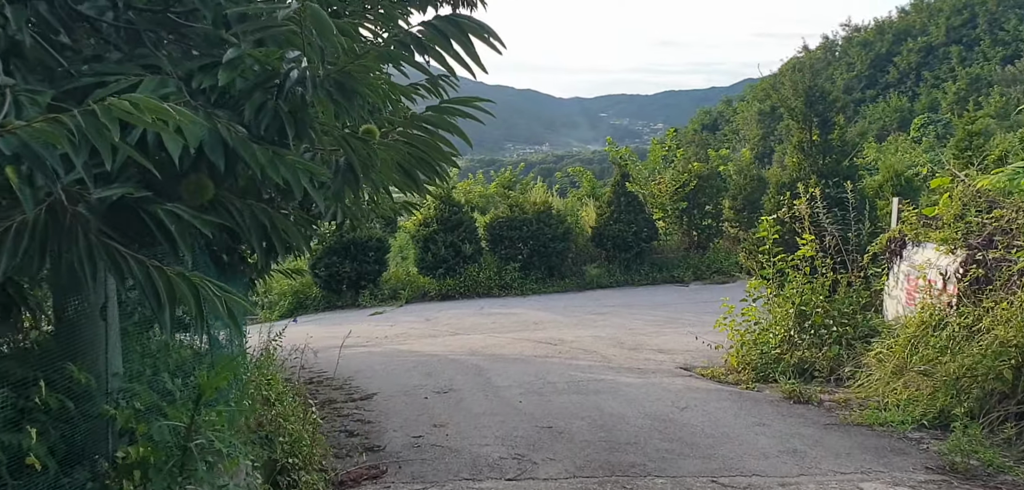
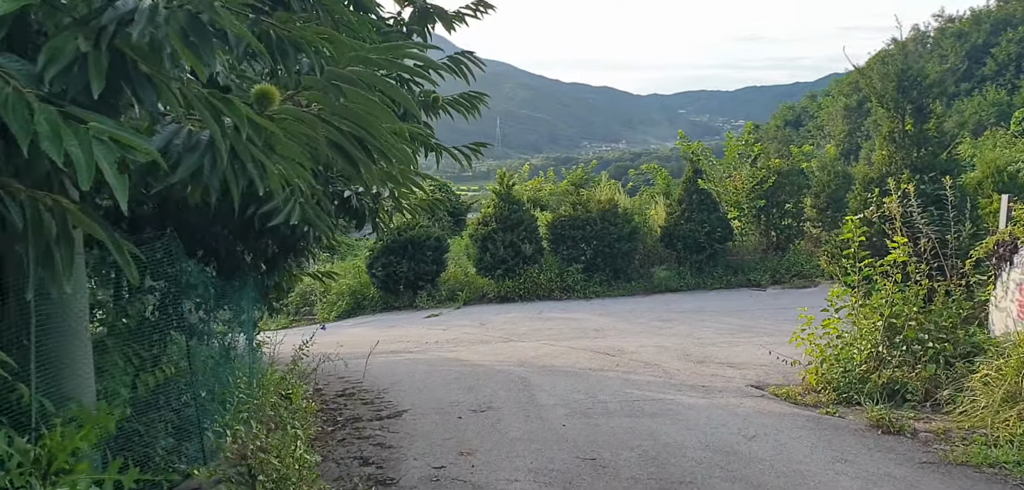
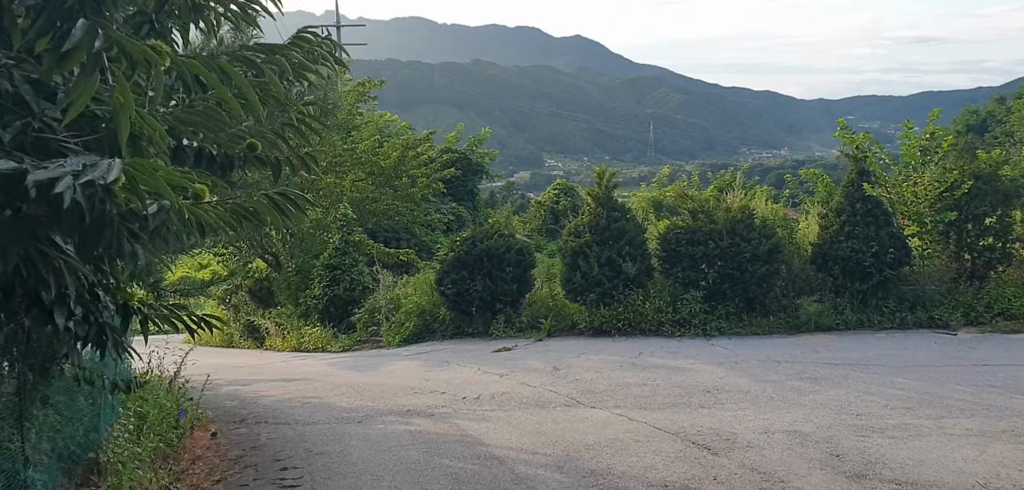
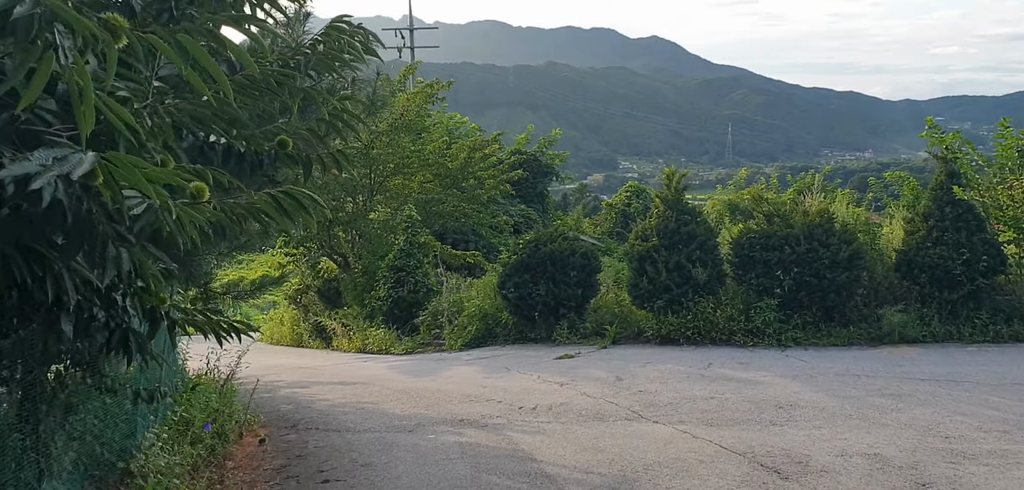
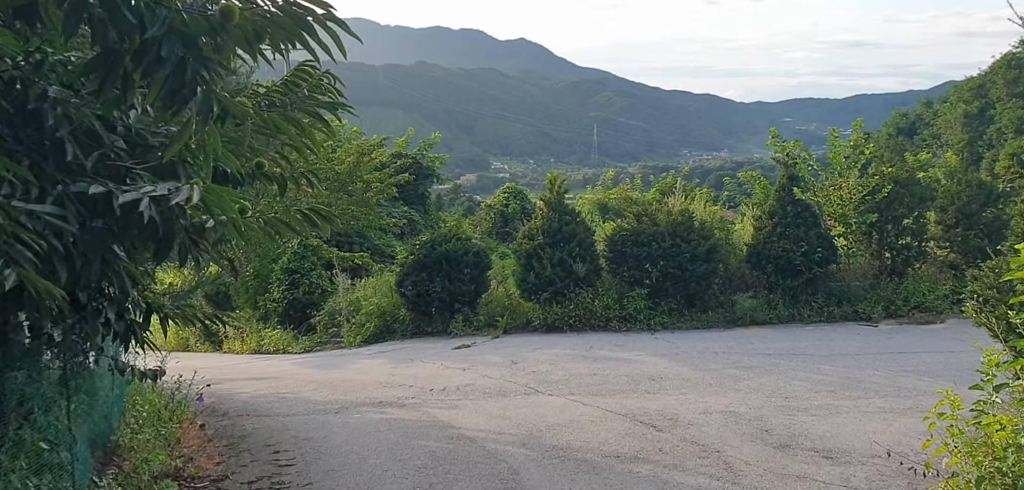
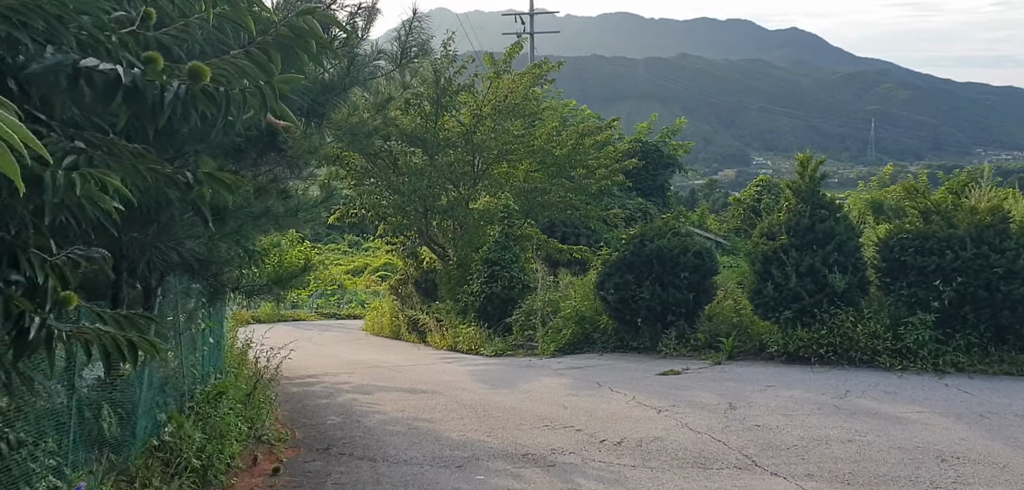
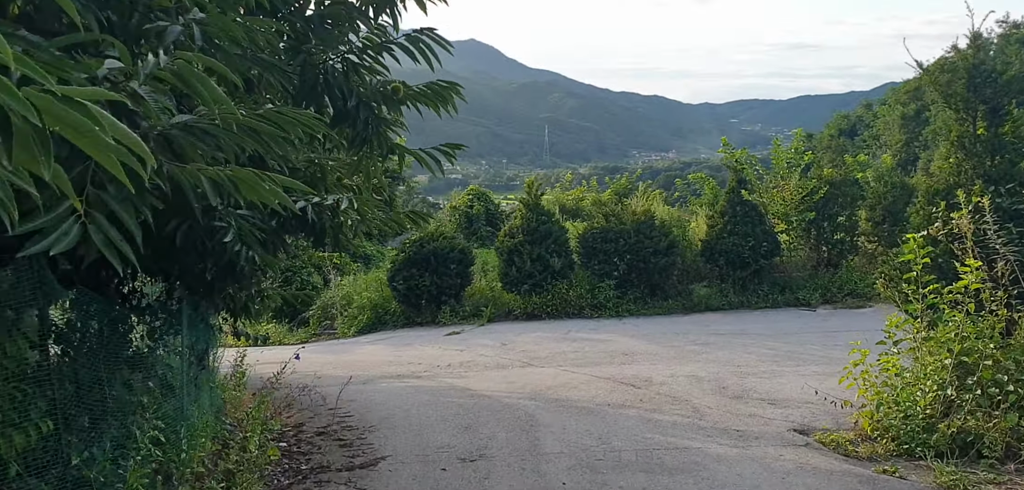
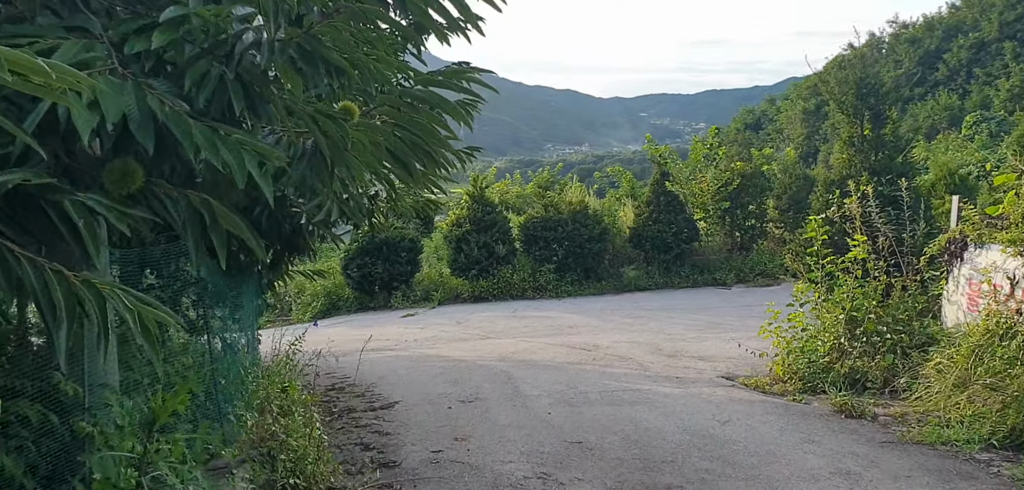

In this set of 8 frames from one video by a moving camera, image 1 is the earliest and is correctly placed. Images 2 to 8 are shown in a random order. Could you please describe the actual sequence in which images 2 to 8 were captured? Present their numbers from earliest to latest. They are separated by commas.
8, 2, 7, 5, 3, 4, 6
